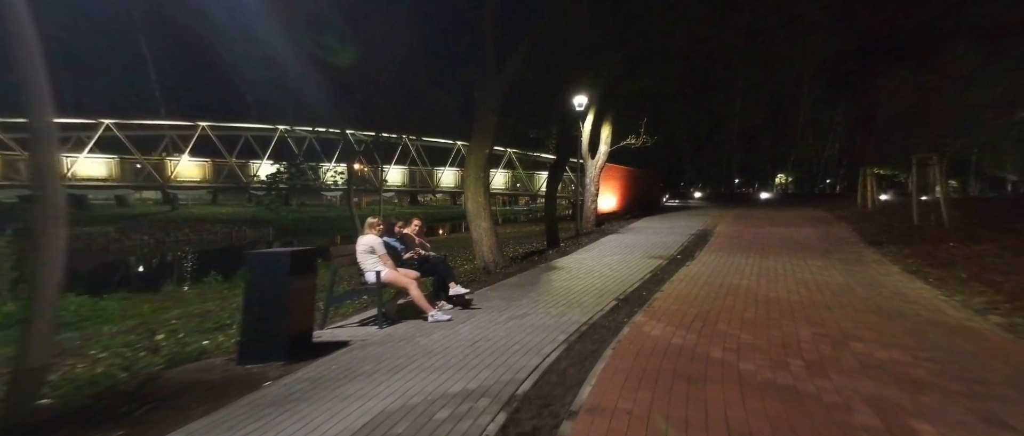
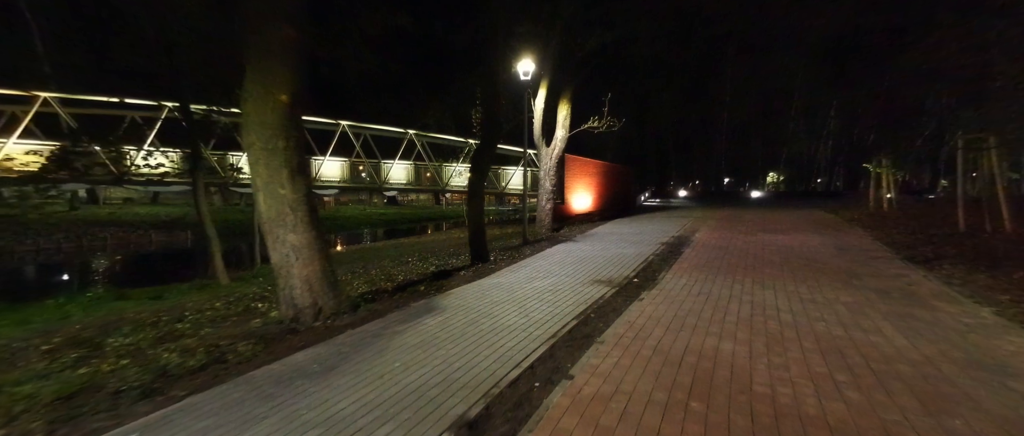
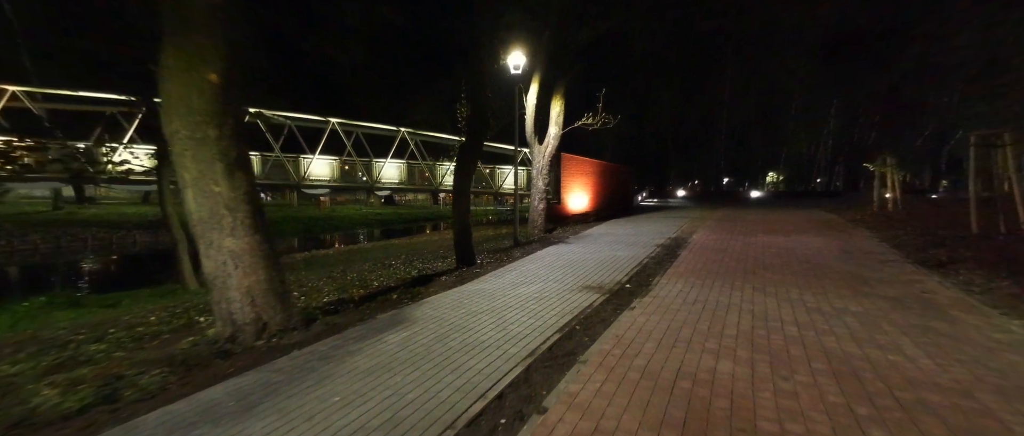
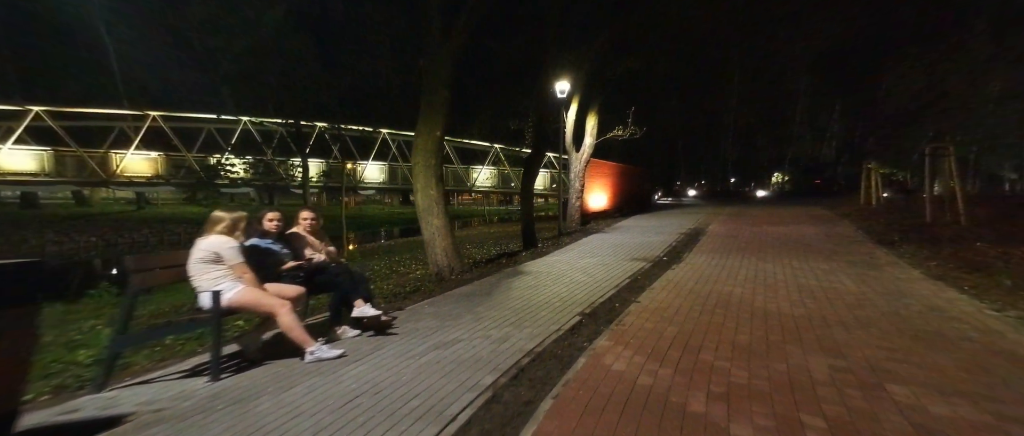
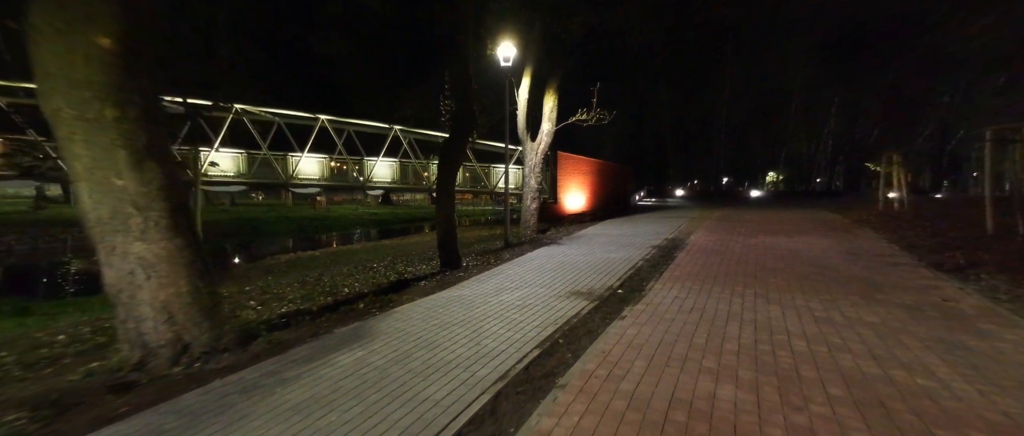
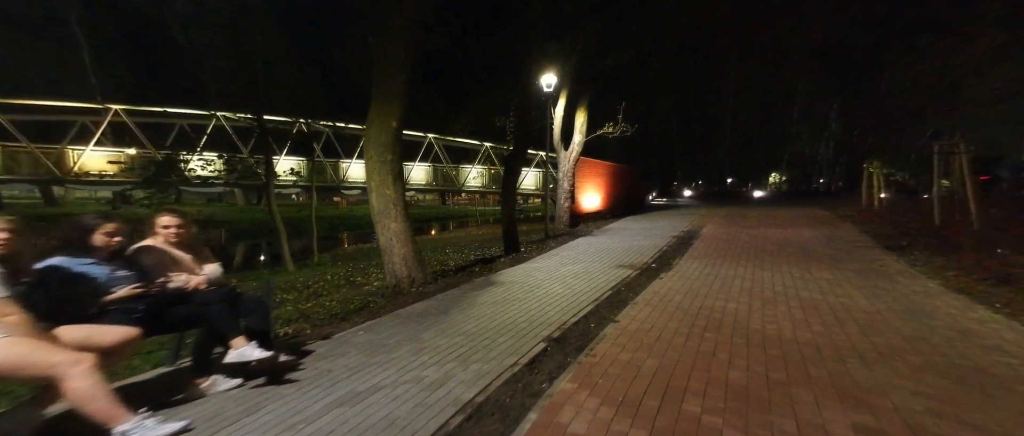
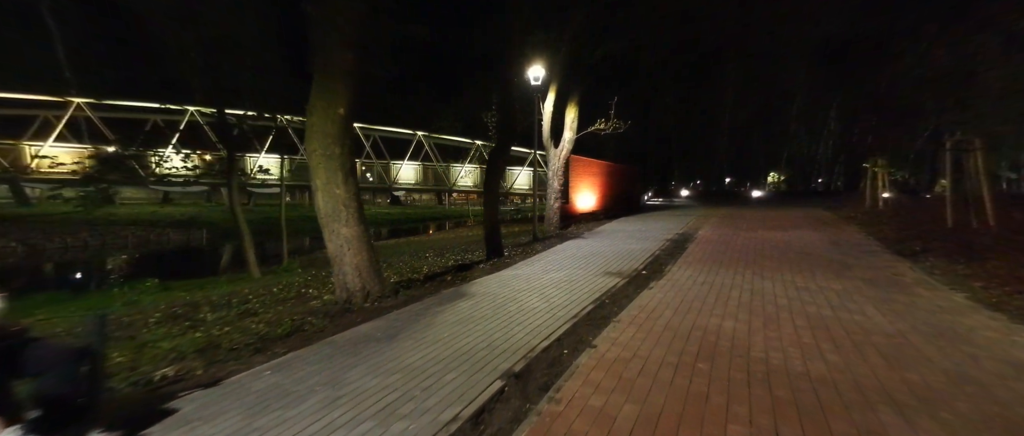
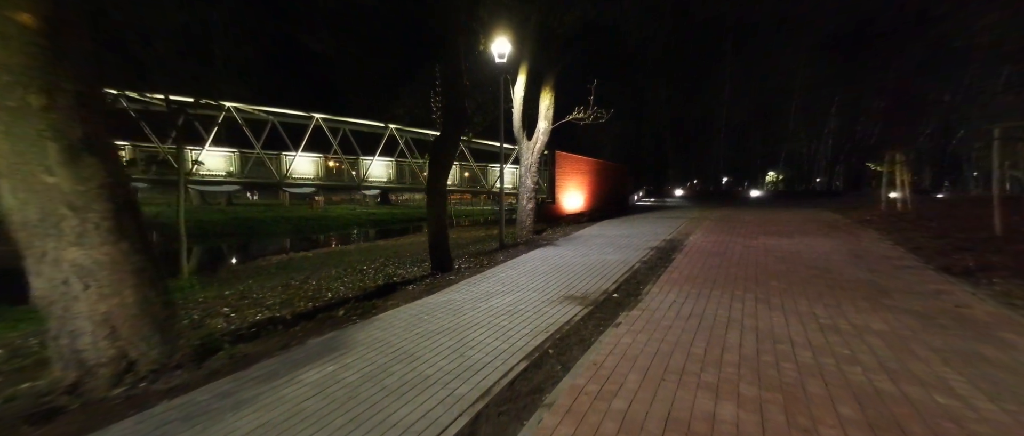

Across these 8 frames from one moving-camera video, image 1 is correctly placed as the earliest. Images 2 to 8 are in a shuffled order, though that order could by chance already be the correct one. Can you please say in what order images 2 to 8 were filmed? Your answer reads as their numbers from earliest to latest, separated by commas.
4, 6, 7, 2, 3, 5, 8
